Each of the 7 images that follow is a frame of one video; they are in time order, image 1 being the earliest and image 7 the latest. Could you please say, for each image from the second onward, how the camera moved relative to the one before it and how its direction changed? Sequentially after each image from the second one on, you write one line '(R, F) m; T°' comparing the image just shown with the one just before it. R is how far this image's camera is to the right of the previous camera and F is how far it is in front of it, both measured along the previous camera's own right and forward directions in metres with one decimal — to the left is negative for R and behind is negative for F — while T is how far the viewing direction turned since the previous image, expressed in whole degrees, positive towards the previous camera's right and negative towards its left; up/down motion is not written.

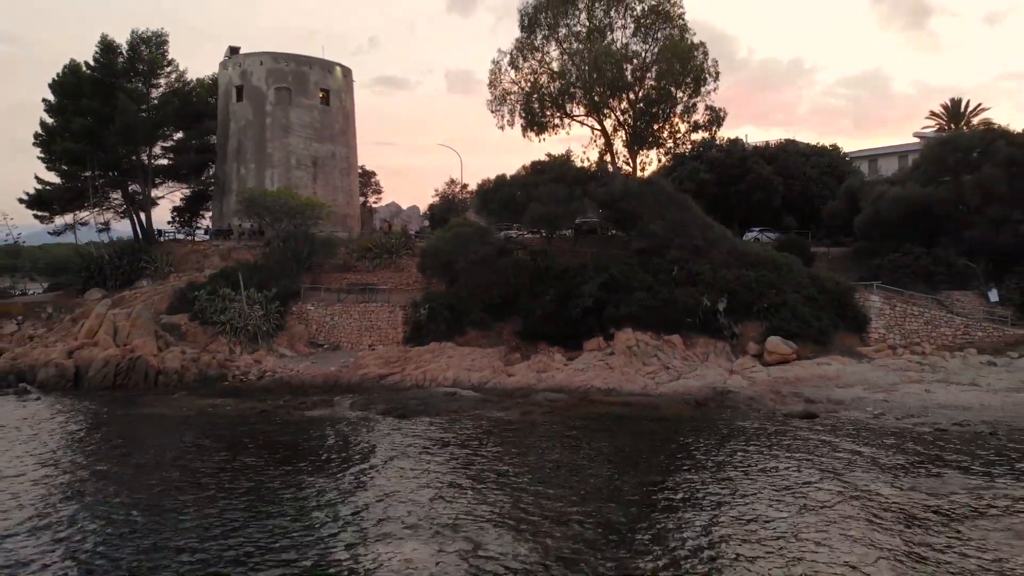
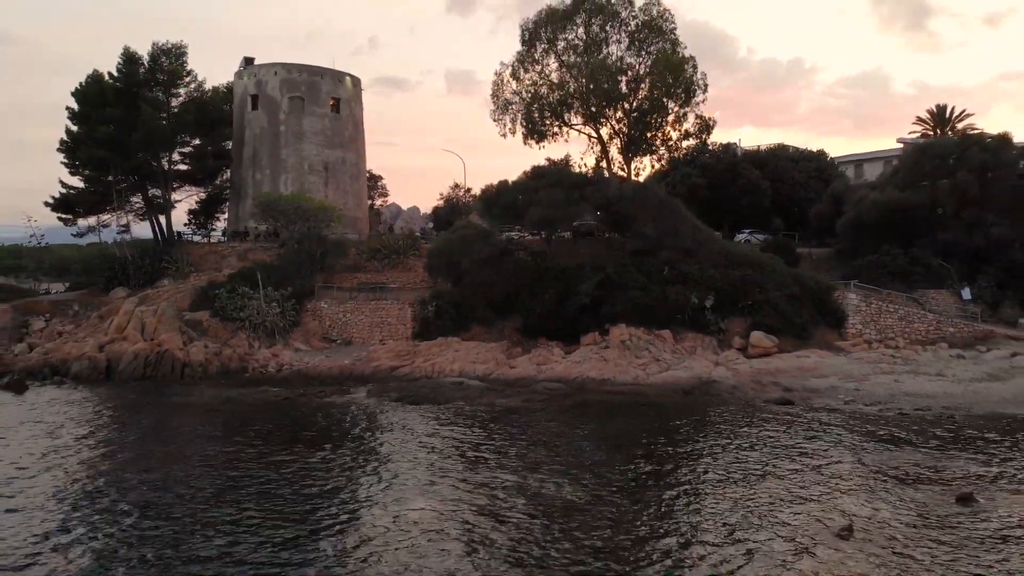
(-0.1, -1.7) m; 0°
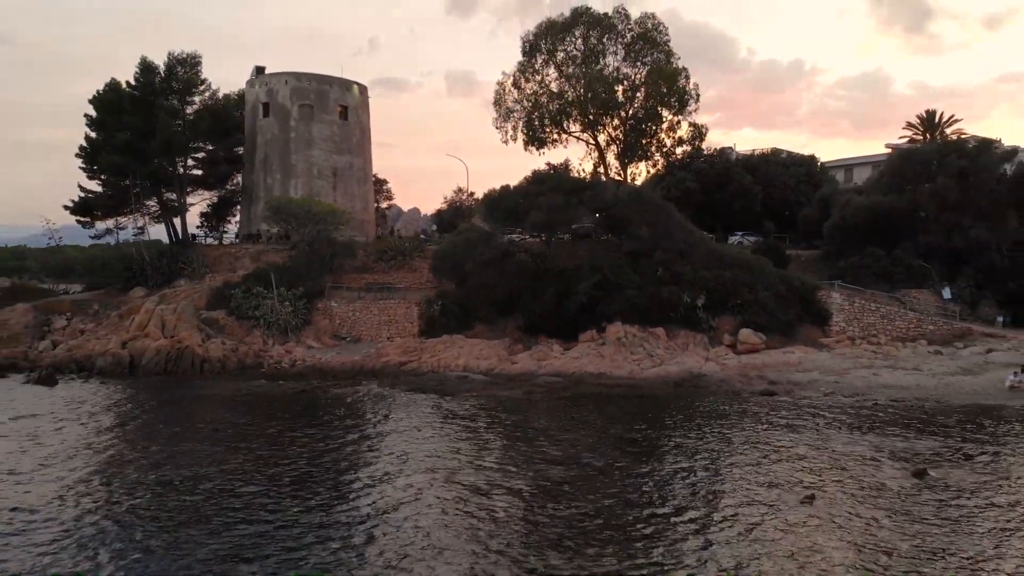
(-0.1, -1.4) m; 0°
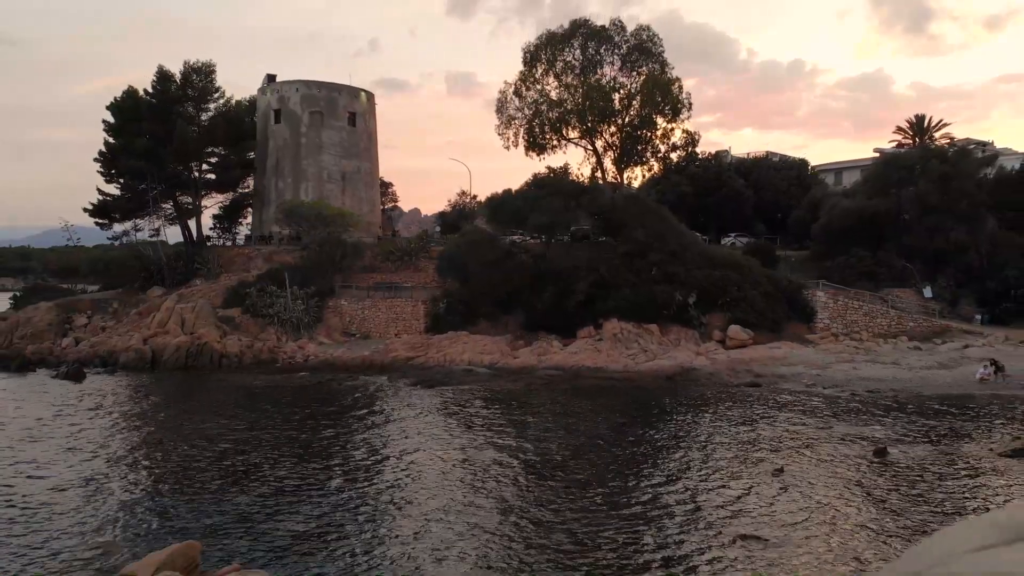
(-0.1, -1.5) m; 0°
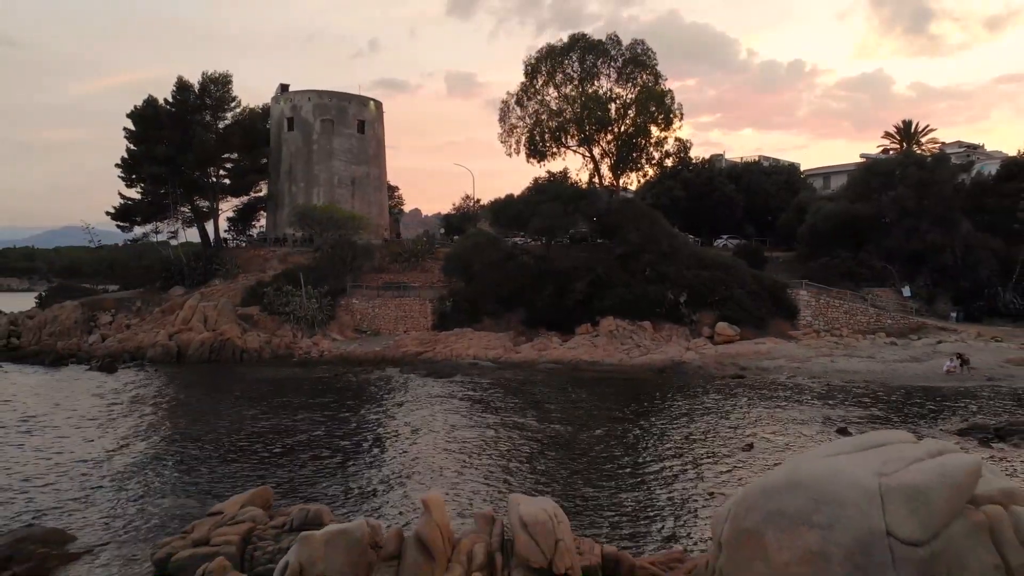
(-0.1, -1.9) m; 0°
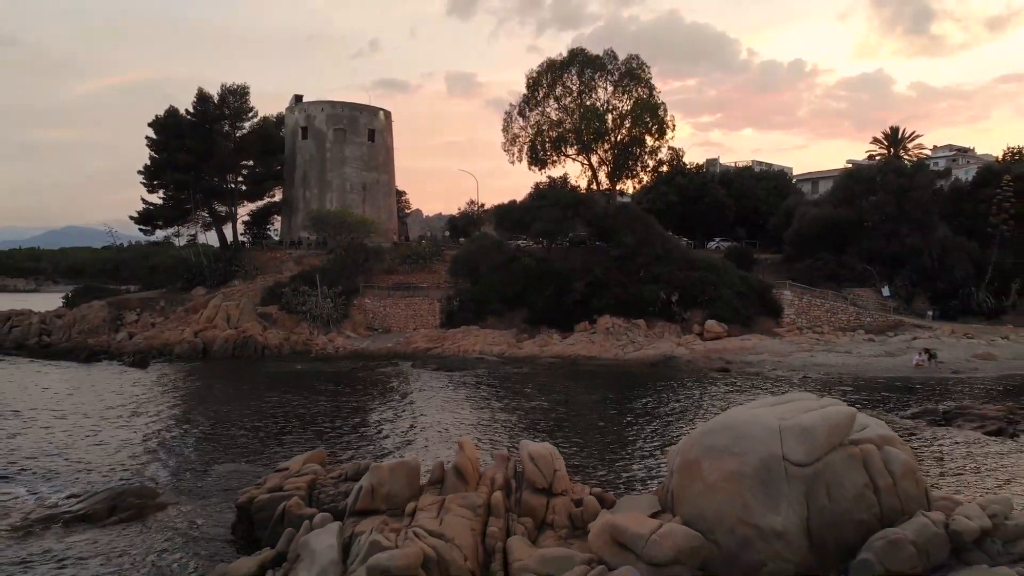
(-0.1, -2.1) m; 0°
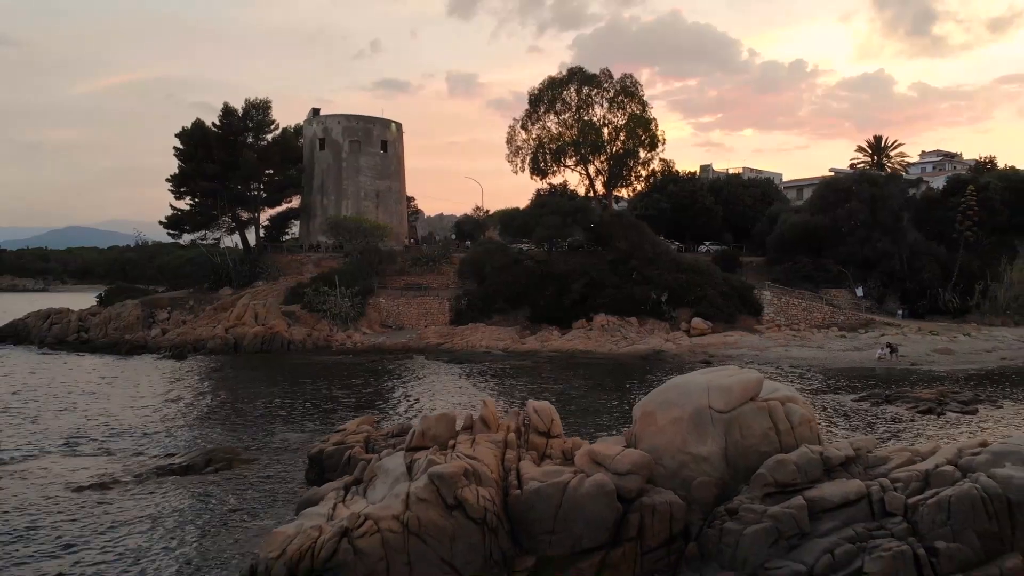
(-0.1, -3.1) m; 0°
